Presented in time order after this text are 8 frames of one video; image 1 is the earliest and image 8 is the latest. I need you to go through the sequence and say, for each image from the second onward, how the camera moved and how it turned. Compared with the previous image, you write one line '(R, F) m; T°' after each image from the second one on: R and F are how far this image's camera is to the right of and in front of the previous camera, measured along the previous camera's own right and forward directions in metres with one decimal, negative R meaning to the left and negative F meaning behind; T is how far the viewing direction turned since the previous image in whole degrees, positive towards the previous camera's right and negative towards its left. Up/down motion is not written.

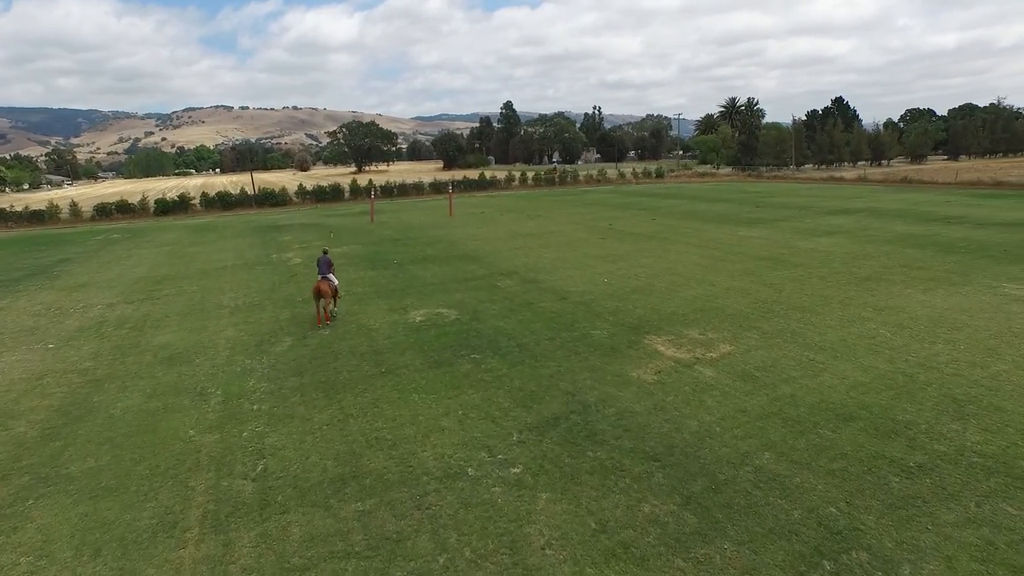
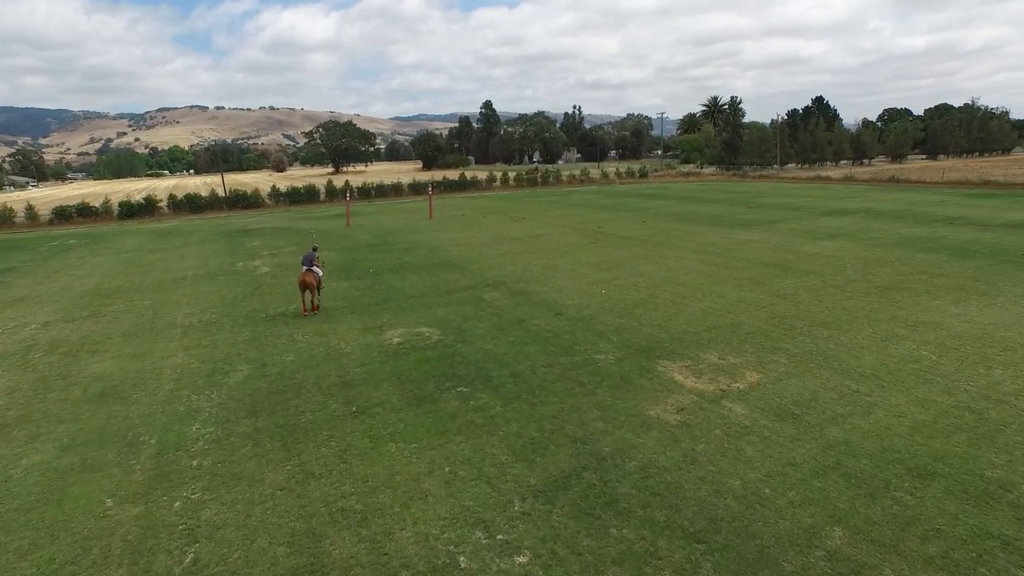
(-0.2, +1.5) m; +2°
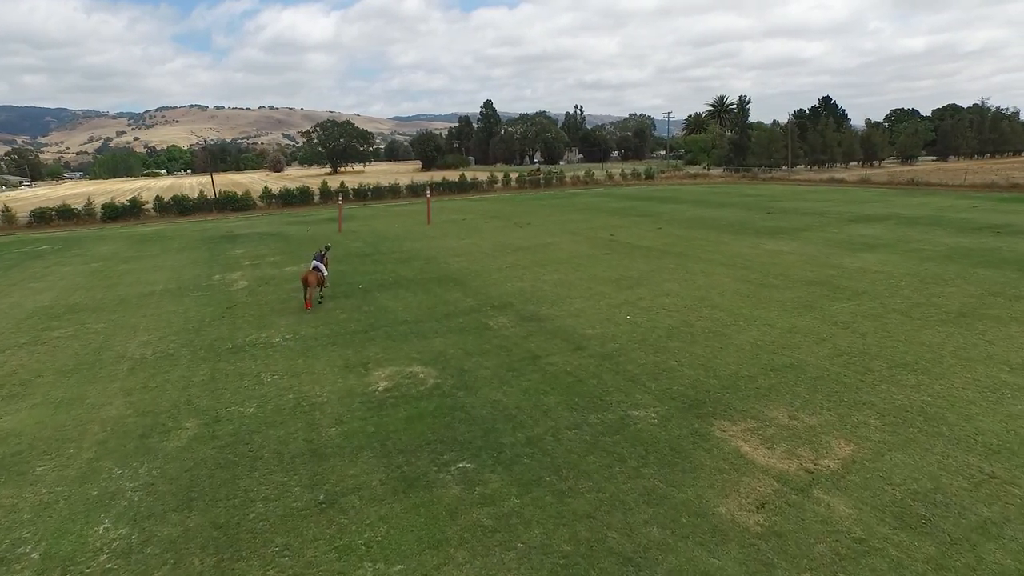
(-0.2, +2.1) m; 0°
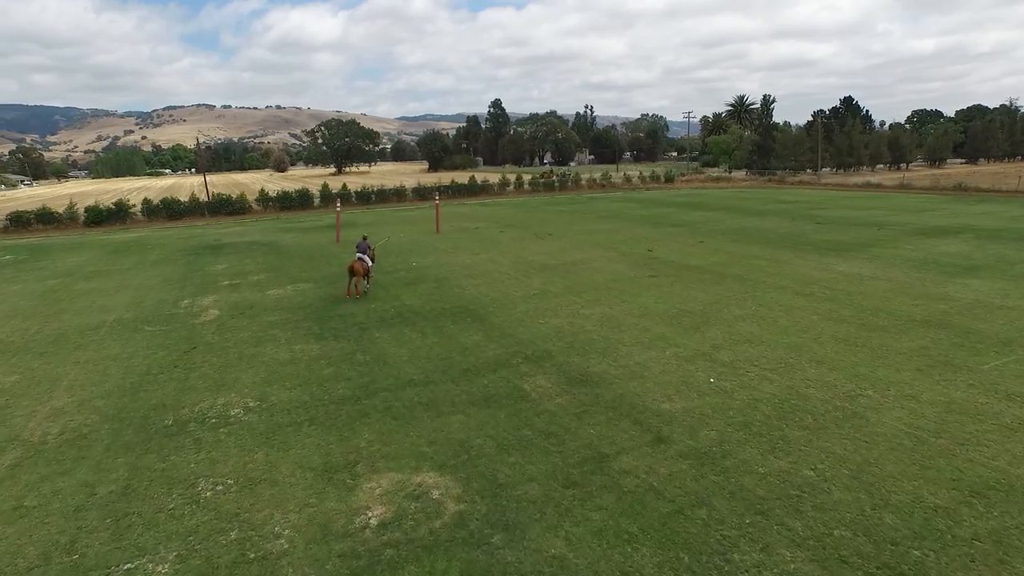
(-0.5, +3.3) m; 0°
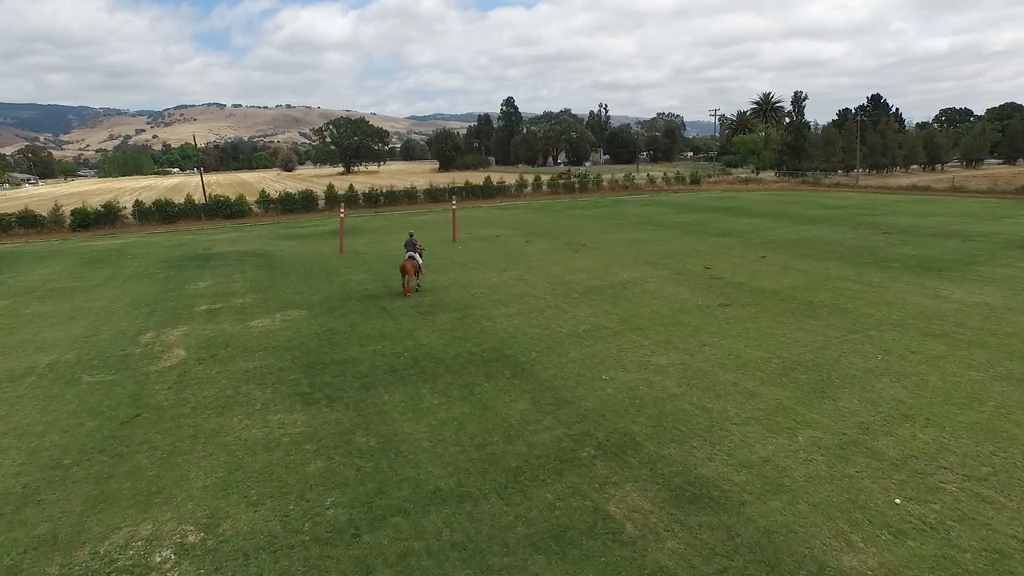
(-0.7, +3.3) m; -1°
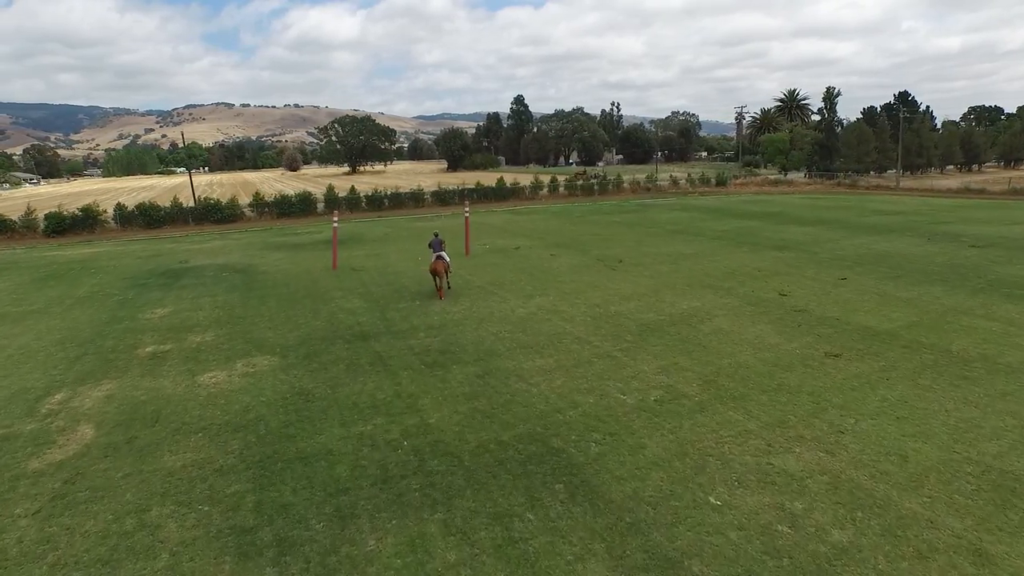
(-0.5, +3.5) m; -1°
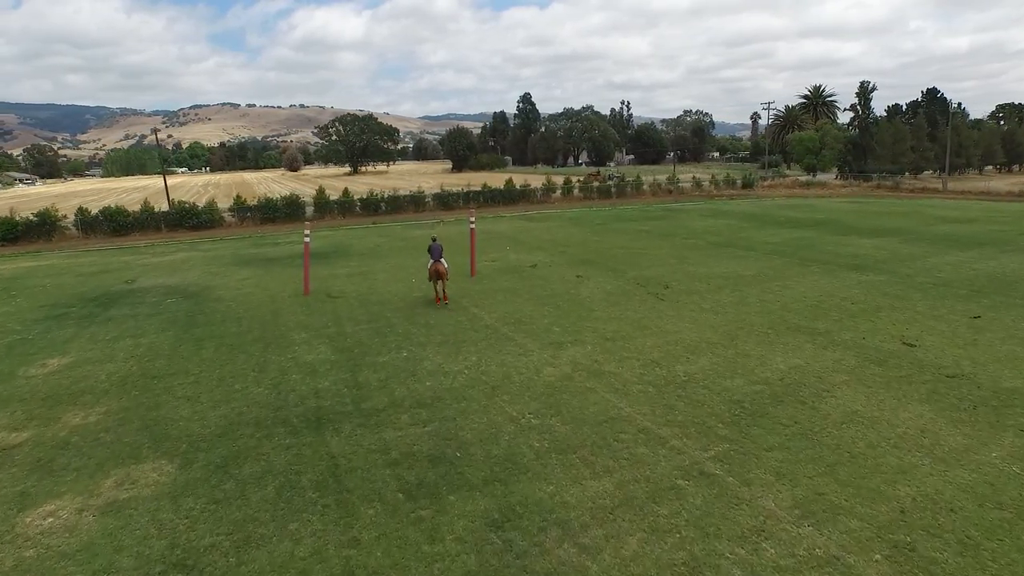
(-0.3, +4.2) m; 0°
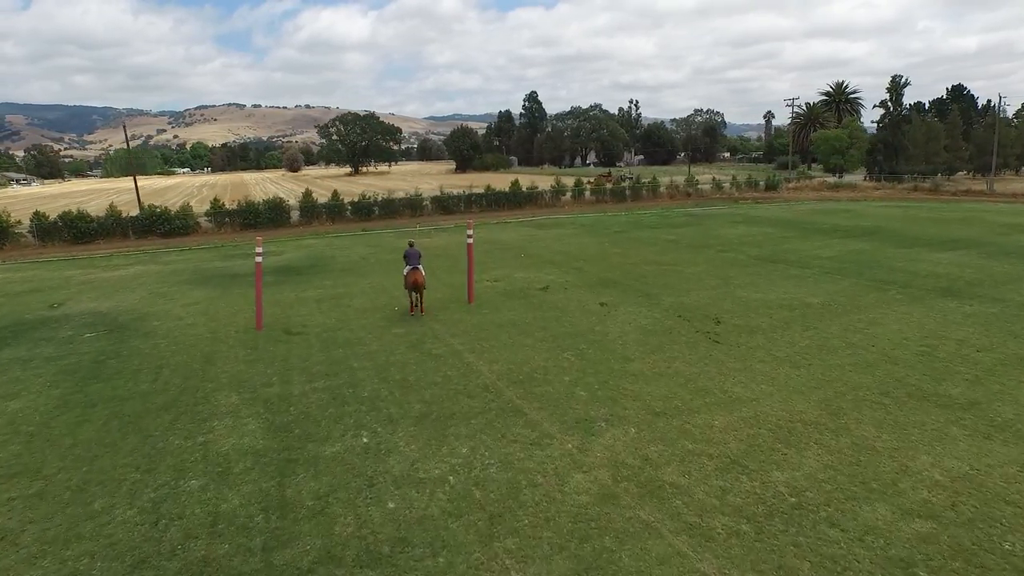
(0.0, +3.5) m; 0°
